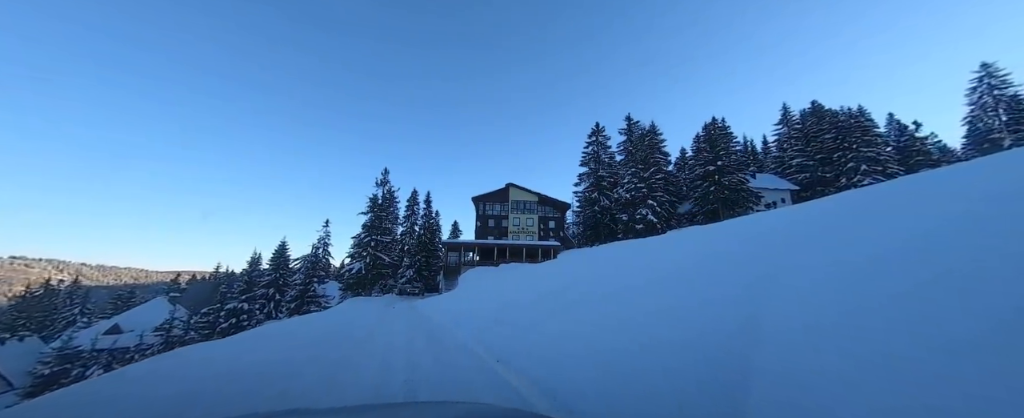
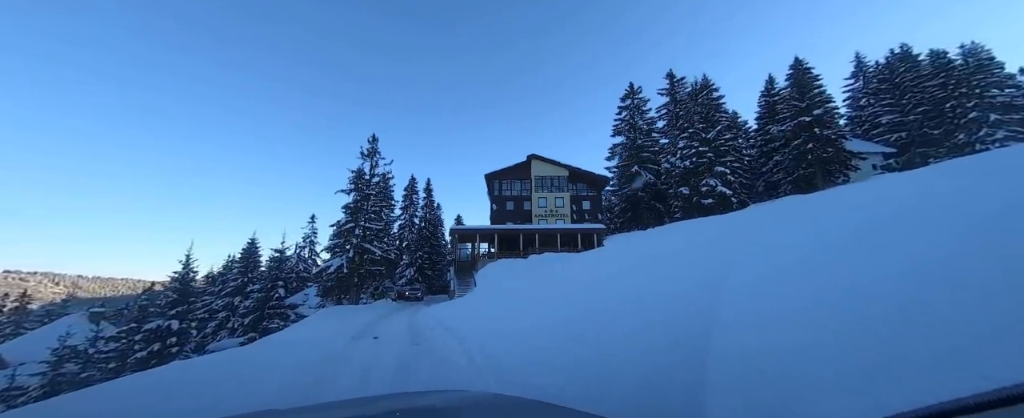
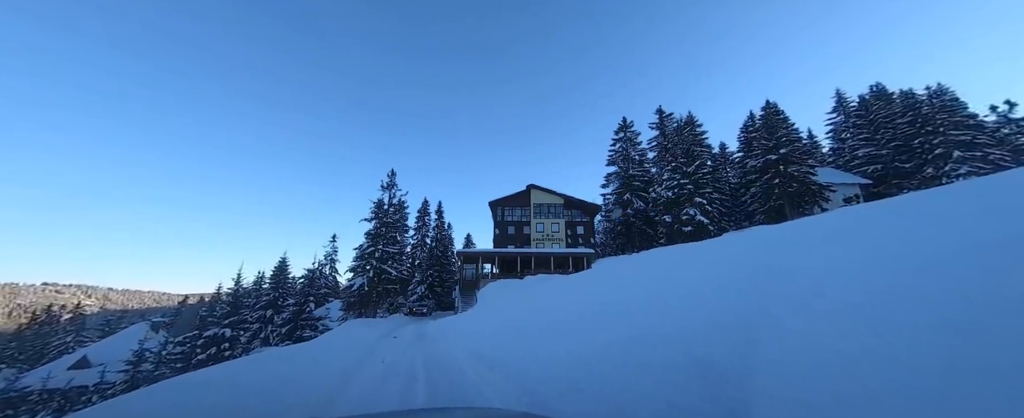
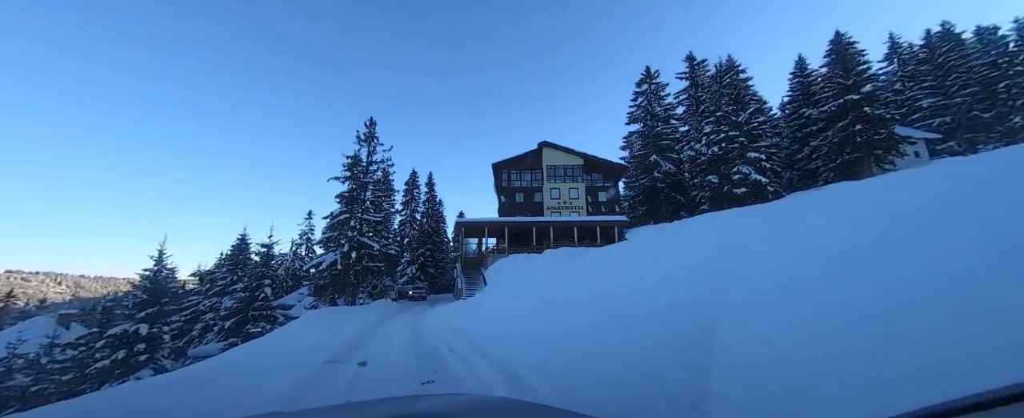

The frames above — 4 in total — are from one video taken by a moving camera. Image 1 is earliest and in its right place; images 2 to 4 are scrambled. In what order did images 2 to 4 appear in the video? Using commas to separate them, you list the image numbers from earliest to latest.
3, 2, 4
